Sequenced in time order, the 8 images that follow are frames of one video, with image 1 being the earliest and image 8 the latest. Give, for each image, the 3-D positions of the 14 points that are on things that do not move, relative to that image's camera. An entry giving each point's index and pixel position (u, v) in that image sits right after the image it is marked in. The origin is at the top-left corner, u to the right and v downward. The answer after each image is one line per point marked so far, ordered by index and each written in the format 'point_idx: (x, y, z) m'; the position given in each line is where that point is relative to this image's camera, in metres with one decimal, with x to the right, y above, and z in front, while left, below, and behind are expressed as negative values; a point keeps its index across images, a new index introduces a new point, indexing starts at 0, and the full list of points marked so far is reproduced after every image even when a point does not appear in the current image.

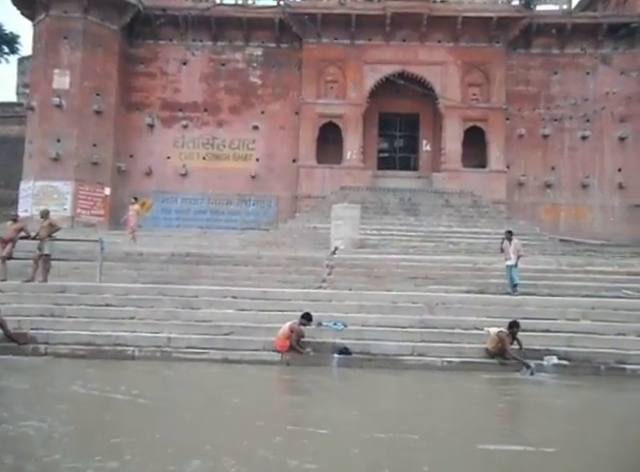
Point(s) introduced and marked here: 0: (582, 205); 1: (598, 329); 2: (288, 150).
0: (+7.2, +0.9, +16.1) m
1: (+3.2, -1.1, +6.7) m
2: (-0.9, +2.4, +16.4) m
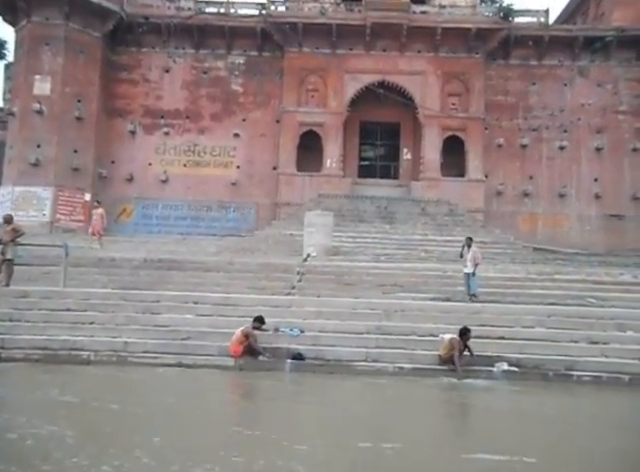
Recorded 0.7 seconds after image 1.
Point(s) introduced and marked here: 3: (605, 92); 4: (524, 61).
0: (+6.7, +0.6, +16.2) m
1: (+2.7, -1.2, +6.8) m
2: (-1.4, +2.2, +16.5) m
3: (+8.1, +4.1, +16.5) m
4: (+5.9, +5.1, +16.8) m
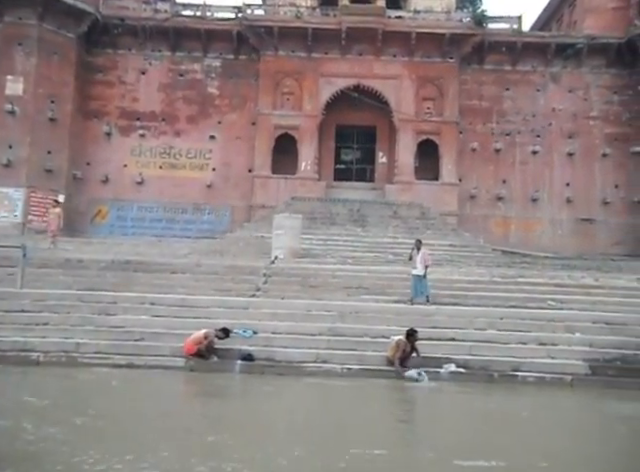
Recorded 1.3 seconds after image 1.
0: (+6.0, +0.5, +16.4) m
1: (+2.1, -1.2, +6.9) m
2: (-2.1, +2.1, +16.6) m
3: (+7.4, +4.0, +16.8) m
4: (+5.2, +5.0, +17.0) m
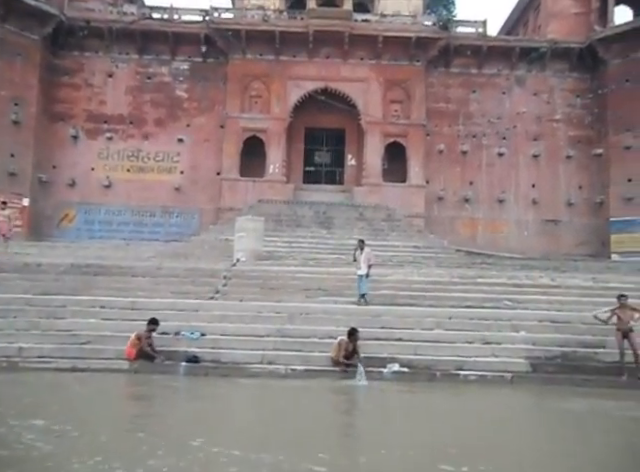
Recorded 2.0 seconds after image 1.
0: (+5.1, +0.5, +16.6) m
1: (+1.5, -1.2, +7.0) m
2: (-3.0, +2.1, +16.6) m
3: (+6.5, +3.9, +17.0) m
4: (+4.2, +4.9, +17.2) m
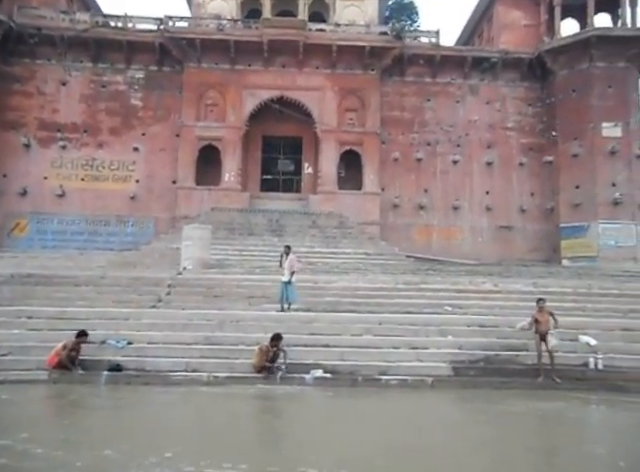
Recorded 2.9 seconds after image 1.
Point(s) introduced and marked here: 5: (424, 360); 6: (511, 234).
0: (+3.8, +0.3, +16.8) m
1: (+0.7, -1.3, +7.1) m
2: (-4.3, +1.8, +16.5) m
3: (+5.2, +3.8, +17.3) m
4: (+2.9, +4.7, +17.4) m
5: (+1.2, -1.5, +6.9) m
6: (+5.5, +0.1, +16.9) m
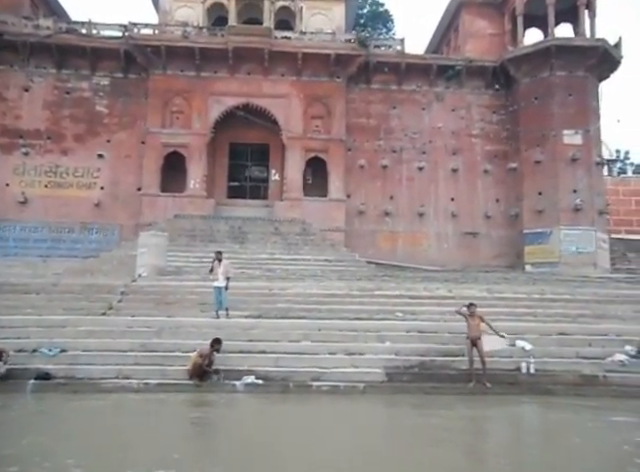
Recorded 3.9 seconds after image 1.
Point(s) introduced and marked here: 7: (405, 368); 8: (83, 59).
0: (+2.8, +0.1, +17.0) m
1: (-0.1, -1.4, +7.1) m
2: (-5.3, +1.6, +16.5) m
3: (+4.2, +3.6, +17.5) m
4: (+1.9, +4.5, +17.6) m
5: (+0.5, -1.5, +6.9) m
6: (+4.5, -0.1, +17.0) m
7: (+1.0, -1.6, +6.9) m
8: (-6.8, +5.1, +16.7) m
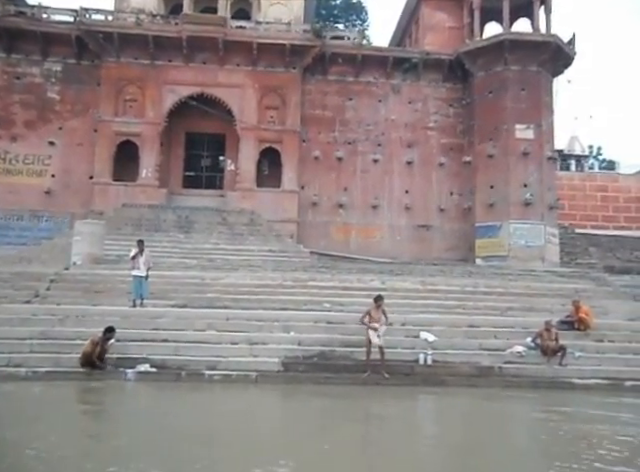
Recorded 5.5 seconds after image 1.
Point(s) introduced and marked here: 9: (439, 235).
0: (+1.5, +0.3, +17.0) m
1: (-1.3, -1.3, +7.2) m
2: (-6.6, +1.9, +16.4) m
3: (+2.9, +3.8, +17.5) m
4: (+0.6, +4.8, +17.5) m
5: (-0.7, -1.4, +7.0) m
6: (+3.2, +0.1, +17.1) m
7: (-0.2, -1.5, +7.0) m
8: (-8.0, +5.4, +16.5) m
9: (+3.5, 0.0, +17.1) m
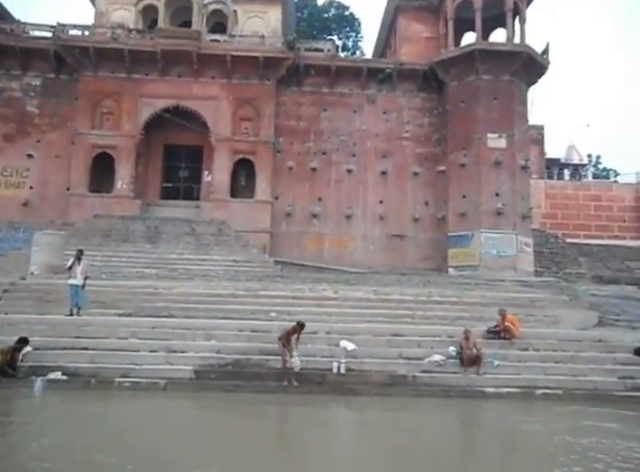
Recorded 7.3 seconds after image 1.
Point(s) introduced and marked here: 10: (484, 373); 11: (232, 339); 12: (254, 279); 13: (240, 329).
0: (+0.7, 0.0, +17.0) m
1: (-2.3, -1.4, +7.3) m
2: (-7.4, +1.6, +16.7) m
3: (+2.1, +3.5, +17.6) m
4: (-0.1, +4.5, +17.7) m
5: (-1.8, -1.5, +7.0) m
6: (+2.4, -0.2, +17.1) m
7: (-1.2, -1.6, +7.0) m
8: (-8.8, +5.1, +16.9) m
9: (+2.7, -0.2, +17.1) m
10: (+2.0, -1.7, +7.1) m
11: (-1.1, -1.4, +7.6) m
12: (-1.3, -0.9, +12.0) m
13: (-1.0, -1.3, +8.0) m
